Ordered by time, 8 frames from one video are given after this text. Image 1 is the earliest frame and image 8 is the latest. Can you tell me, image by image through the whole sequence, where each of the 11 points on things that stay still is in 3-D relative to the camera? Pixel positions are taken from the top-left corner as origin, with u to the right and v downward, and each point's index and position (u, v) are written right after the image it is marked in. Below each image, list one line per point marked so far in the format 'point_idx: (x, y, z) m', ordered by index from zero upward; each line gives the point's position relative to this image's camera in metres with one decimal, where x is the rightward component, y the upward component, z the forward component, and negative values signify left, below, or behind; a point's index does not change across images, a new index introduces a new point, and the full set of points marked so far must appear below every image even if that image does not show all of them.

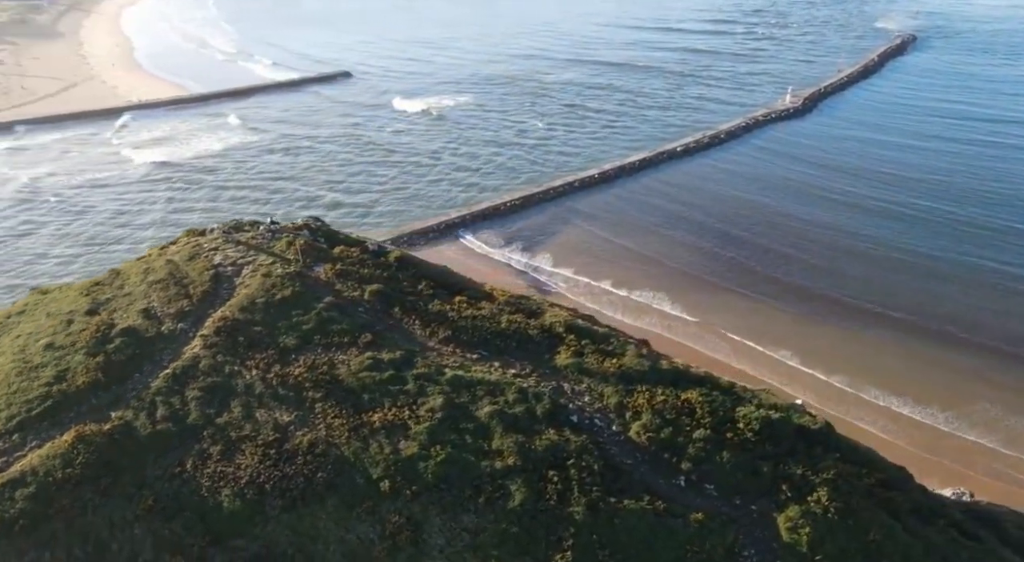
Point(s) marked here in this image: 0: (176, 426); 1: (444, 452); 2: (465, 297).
0: (-4.6, -1.9, +9.2) m
1: (-0.9, -2.2, +9.0) m
2: (-0.8, -0.3, +11.9) m
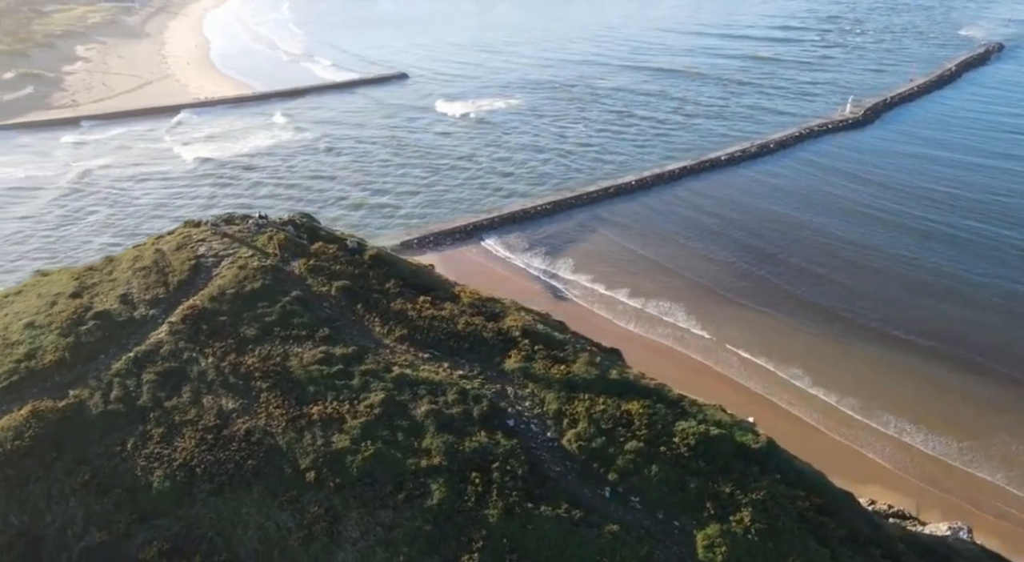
0: (-5.5, -1.8, +9.7) m
1: (-1.9, -2.2, +9.2) m
2: (-1.4, -0.3, +12.0) m
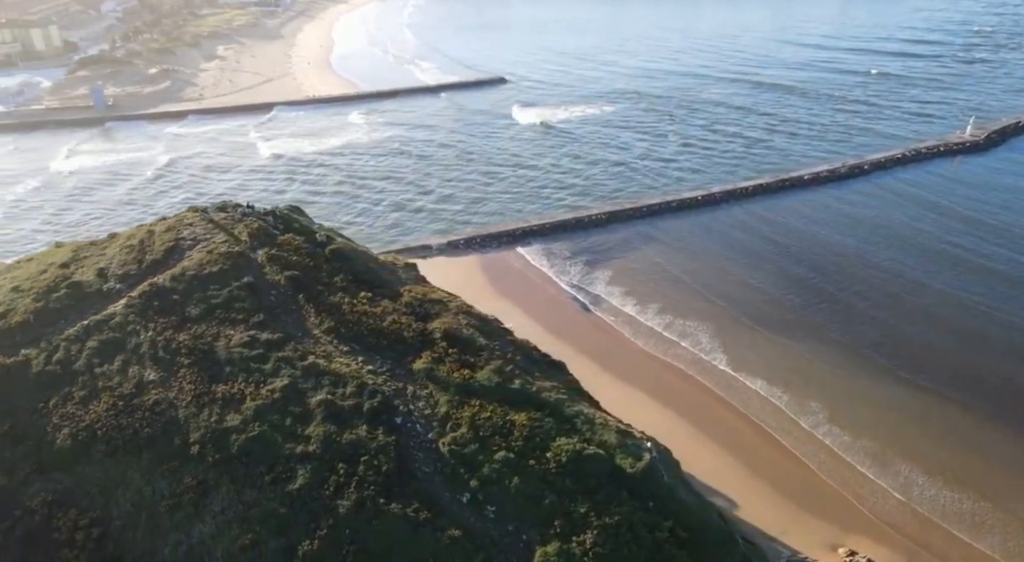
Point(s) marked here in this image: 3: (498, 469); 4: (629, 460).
0: (-7.0, -1.3, +10.7) m
1: (-3.5, -2.1, +9.6) m
2: (-2.5, -0.3, +12.4) m
3: (-0.2, -2.5, +9.0) m
4: (+1.6, -2.4, +9.2) m
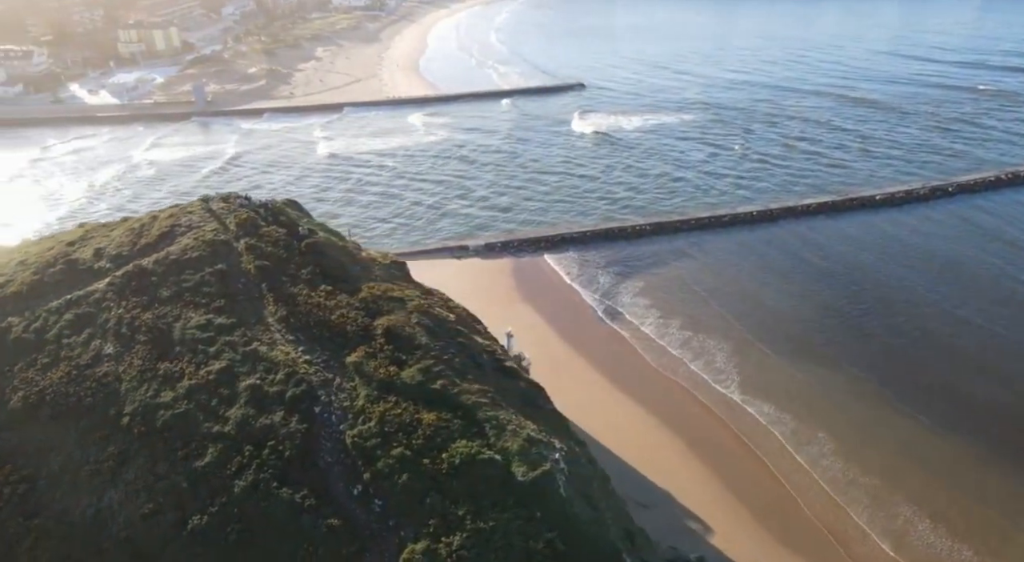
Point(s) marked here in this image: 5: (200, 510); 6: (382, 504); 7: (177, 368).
0: (-8.1, -0.9, +11.7) m
1: (-4.8, -1.9, +10.2) m
2: (-3.4, -0.1, +12.8) m
3: (-1.6, -2.4, +9.2) m
4: (+0.2, -2.5, +9.1) m
5: (-4.0, -3.0, +8.9) m
6: (-1.7, -2.8, +8.9) m
7: (-5.3, -1.4, +10.9) m
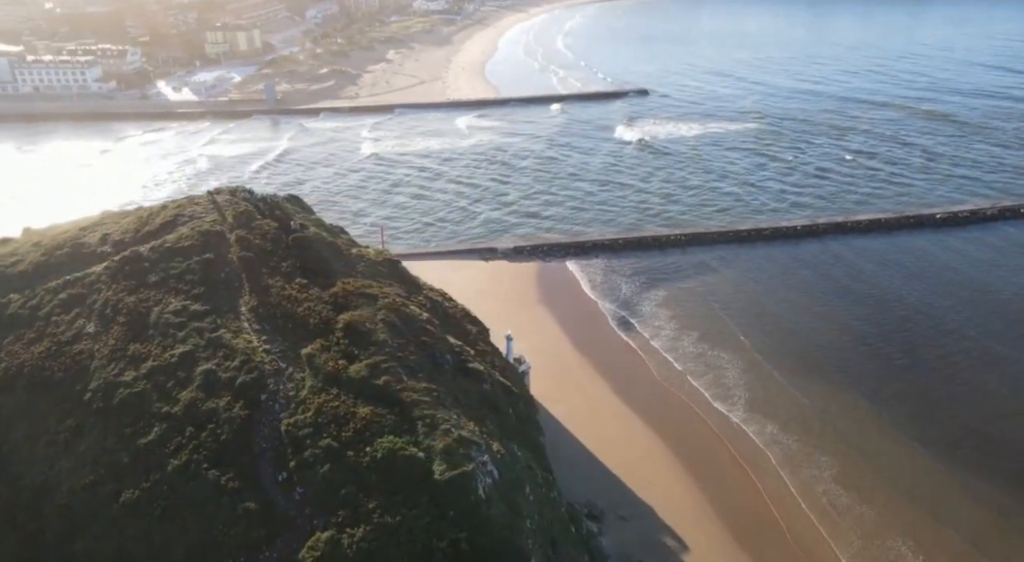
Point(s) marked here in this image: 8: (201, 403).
0: (-8.8, -0.6, +12.6) m
1: (-5.7, -1.6, +10.7) m
2: (-3.9, 0.0, +13.2) m
3: (-2.6, -2.4, +9.4) m
4: (-0.9, -2.5, +9.2) m
5: (-5.1, -2.8, +9.4) m
6: (-2.8, -2.8, +9.1) m
7: (-6.1, -1.1, +11.5) m
8: (-4.6, -1.8, +10.4) m
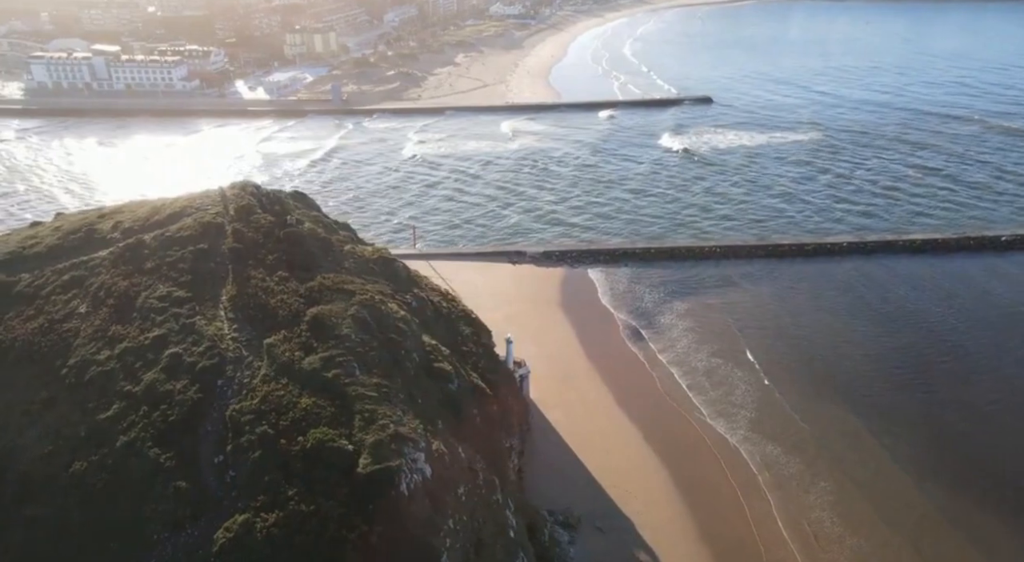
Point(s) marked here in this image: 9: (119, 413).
0: (-9.3, -0.2, +13.5) m
1: (-6.6, -1.4, +11.4) m
2: (-4.5, +0.1, +13.6) m
3: (-3.7, -2.2, +9.7) m
4: (-2.0, -2.4, +9.4) m
5: (-6.1, -2.5, +10.0) m
6: (-3.8, -2.6, +9.4) m
7: (-6.8, -0.9, +12.2) m
8: (-5.5, -1.6, +10.9) m
9: (-5.9, -2.0, +10.5) m
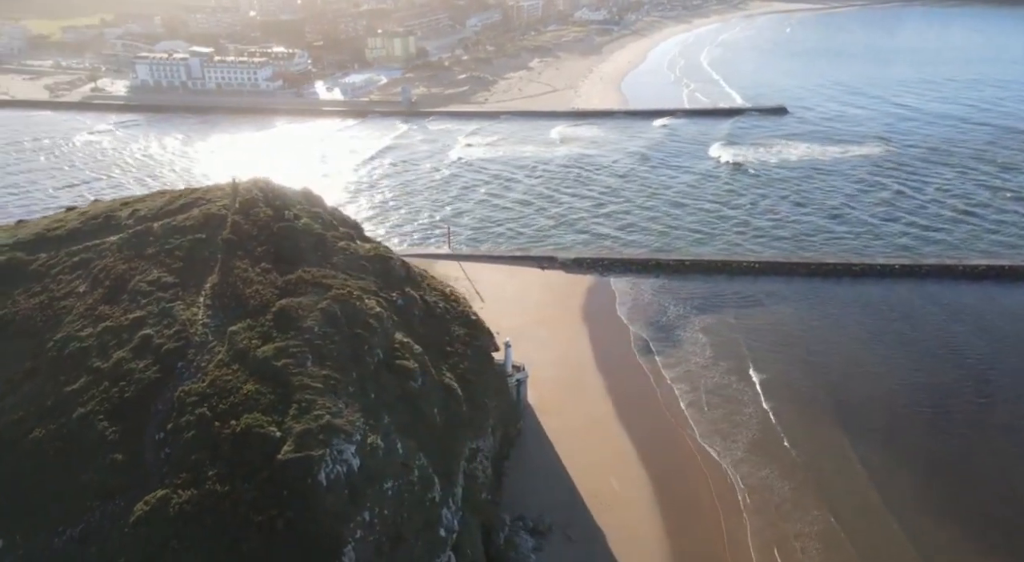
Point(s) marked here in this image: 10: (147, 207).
0: (-9.9, +0.2, +14.6) m
1: (-7.4, -1.1, +12.2) m
2: (-5.0, +0.3, +14.2) m
3: (-4.7, -2.1, +10.2) m
4: (-3.1, -2.4, +9.7) m
5: (-7.2, -2.2, +10.7) m
6: (-5.0, -2.5, +10.0) m
7: (-7.5, -0.6, +13.0) m
8: (-6.4, -1.4, +11.6) m
9: (-6.9, -1.7, +11.2) m
10: (-9.0, +1.8, +17.1) m
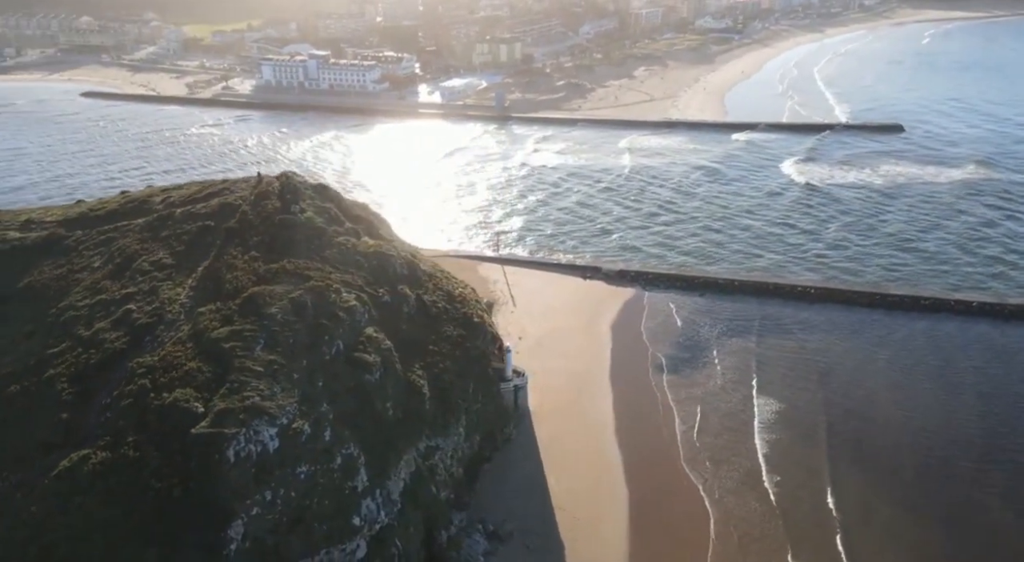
0: (-10.3, +0.8, +16.3) m
1: (-8.3, -0.6, +13.4) m
2: (-5.5, +0.6, +15.1) m
3: (-6.1, -1.7, +11.1) m
4: (-4.6, -2.1, +10.3) m
5: (-8.4, -1.8, +12.0) m
6: (-6.4, -2.1, +10.9) m
7: (-8.3, -0.1, +14.3) m
8: (-7.5, -1.0, +12.7) m
9: (-8.0, -1.3, +12.4) m
10: (-8.9, +2.3, +18.5) m
